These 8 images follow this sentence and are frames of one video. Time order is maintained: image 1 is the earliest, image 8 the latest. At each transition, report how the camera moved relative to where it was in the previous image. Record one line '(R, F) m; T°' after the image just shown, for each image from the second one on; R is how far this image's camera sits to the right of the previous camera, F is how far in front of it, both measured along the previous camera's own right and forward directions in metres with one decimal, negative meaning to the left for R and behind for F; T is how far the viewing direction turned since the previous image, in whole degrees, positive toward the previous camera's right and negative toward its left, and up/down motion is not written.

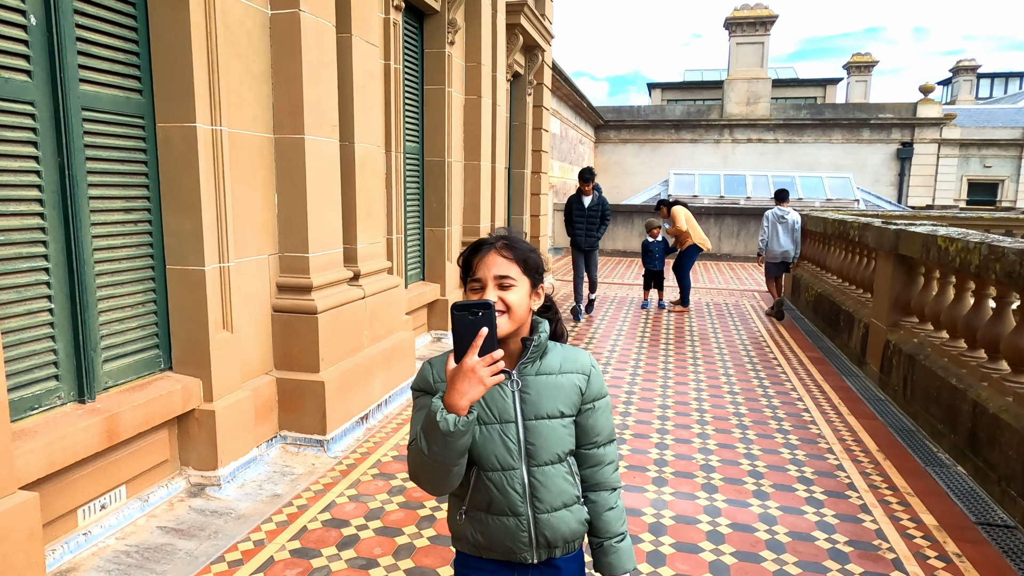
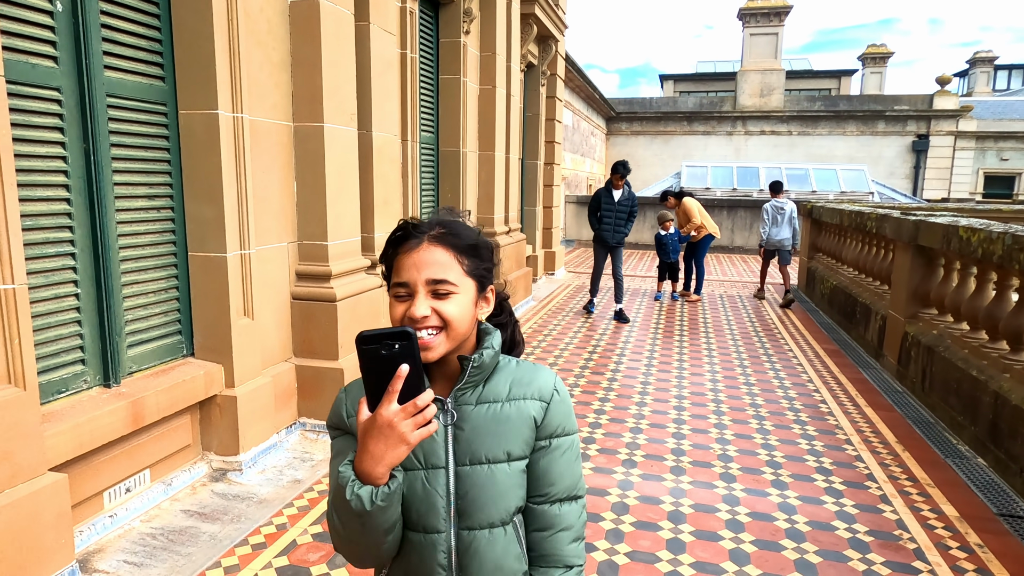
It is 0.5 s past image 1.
(-0.1, 0.0) m; -1°
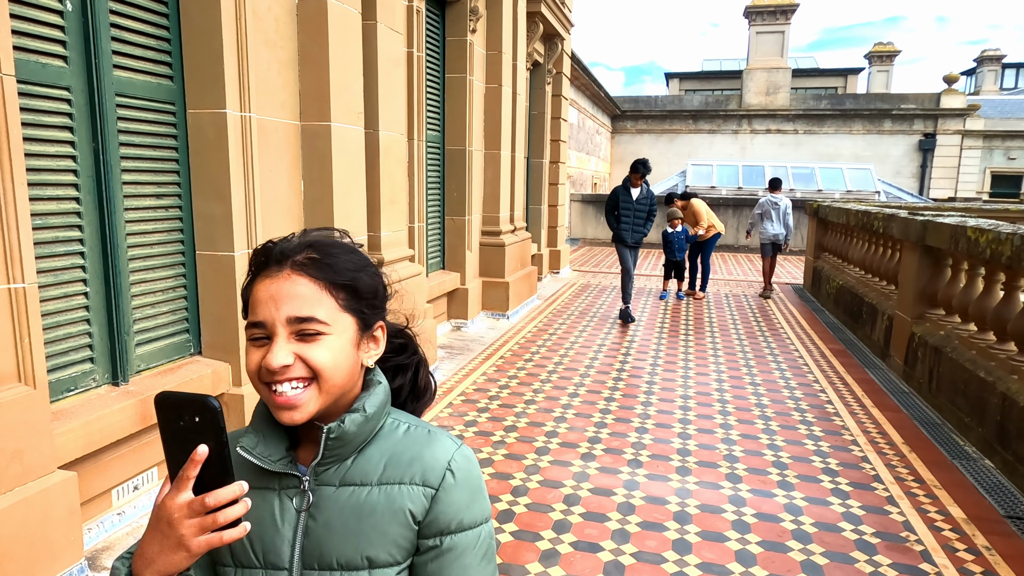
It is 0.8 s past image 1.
(0.0, 0.0) m; 0°
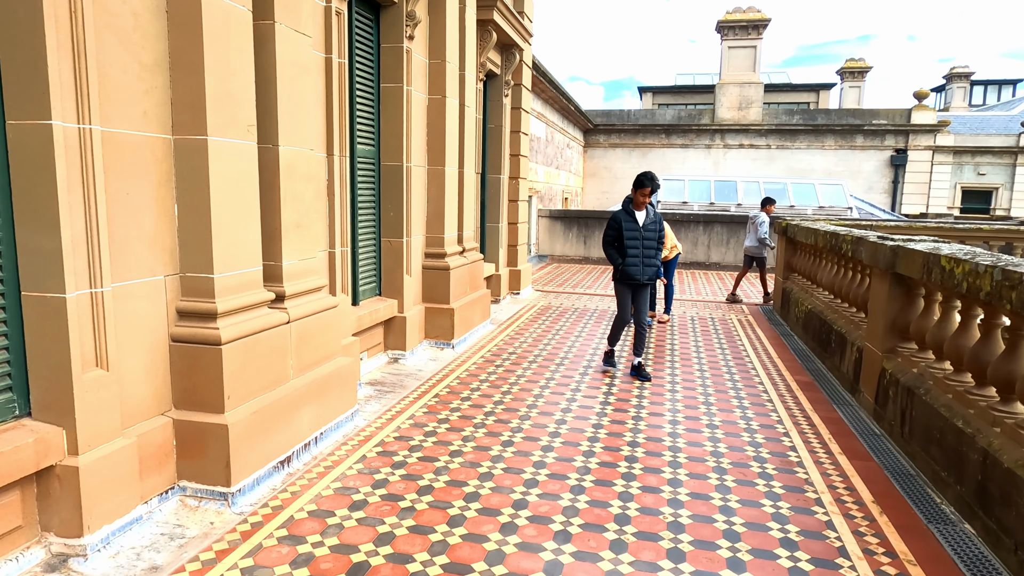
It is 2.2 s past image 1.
(+0.4, +0.5) m; +2°
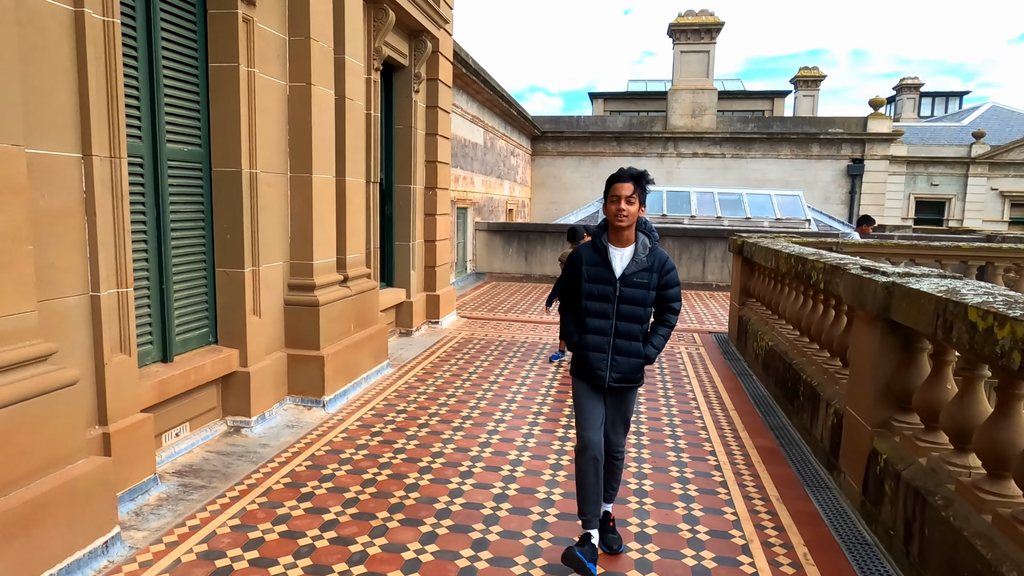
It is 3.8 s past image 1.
(+0.6, +1.4) m; +3°
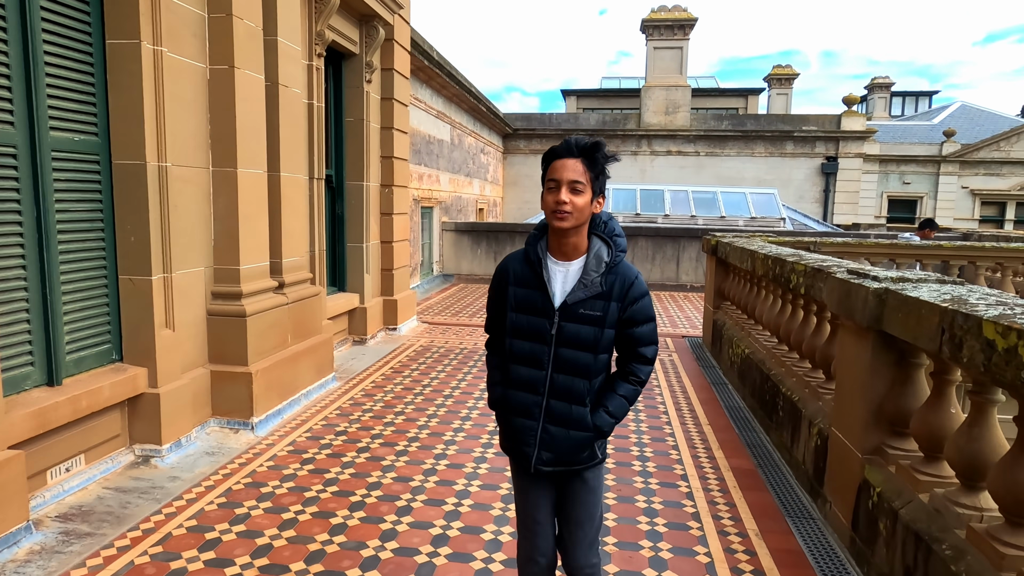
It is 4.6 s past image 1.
(+0.2, +0.5) m; +2°
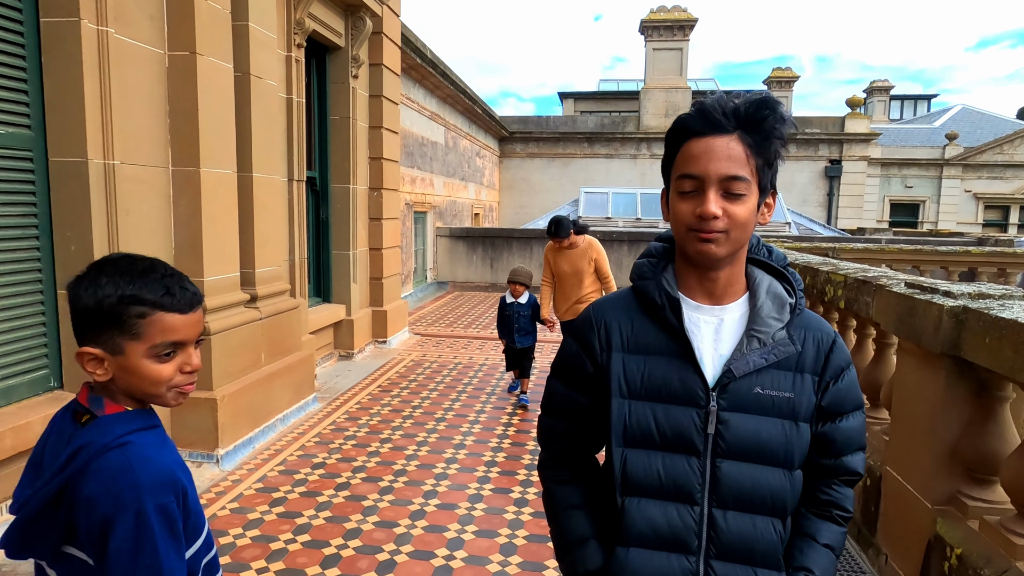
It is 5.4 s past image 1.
(0.0, +0.5) m; 0°
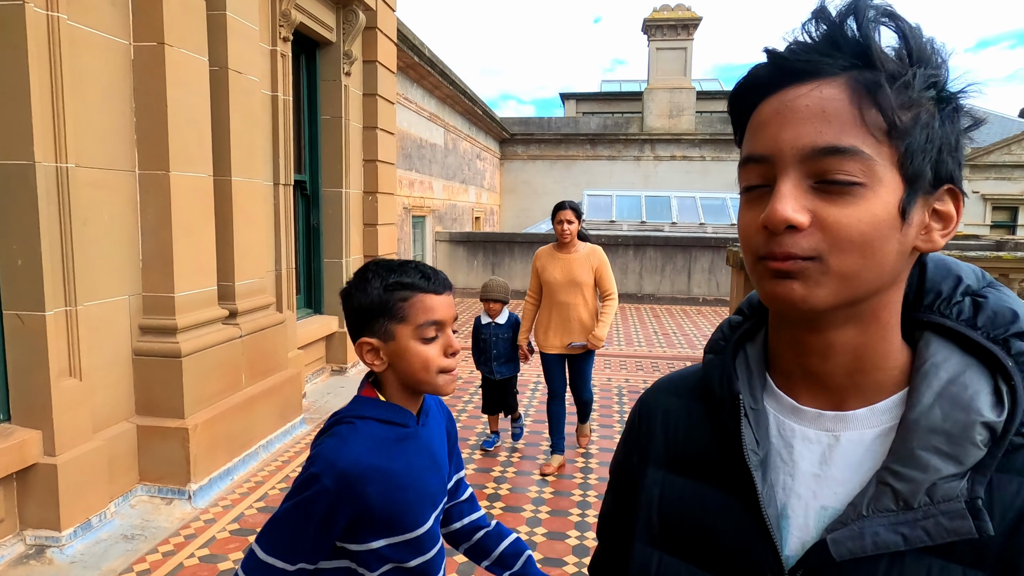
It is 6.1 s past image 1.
(0.0, +0.4) m; 0°
